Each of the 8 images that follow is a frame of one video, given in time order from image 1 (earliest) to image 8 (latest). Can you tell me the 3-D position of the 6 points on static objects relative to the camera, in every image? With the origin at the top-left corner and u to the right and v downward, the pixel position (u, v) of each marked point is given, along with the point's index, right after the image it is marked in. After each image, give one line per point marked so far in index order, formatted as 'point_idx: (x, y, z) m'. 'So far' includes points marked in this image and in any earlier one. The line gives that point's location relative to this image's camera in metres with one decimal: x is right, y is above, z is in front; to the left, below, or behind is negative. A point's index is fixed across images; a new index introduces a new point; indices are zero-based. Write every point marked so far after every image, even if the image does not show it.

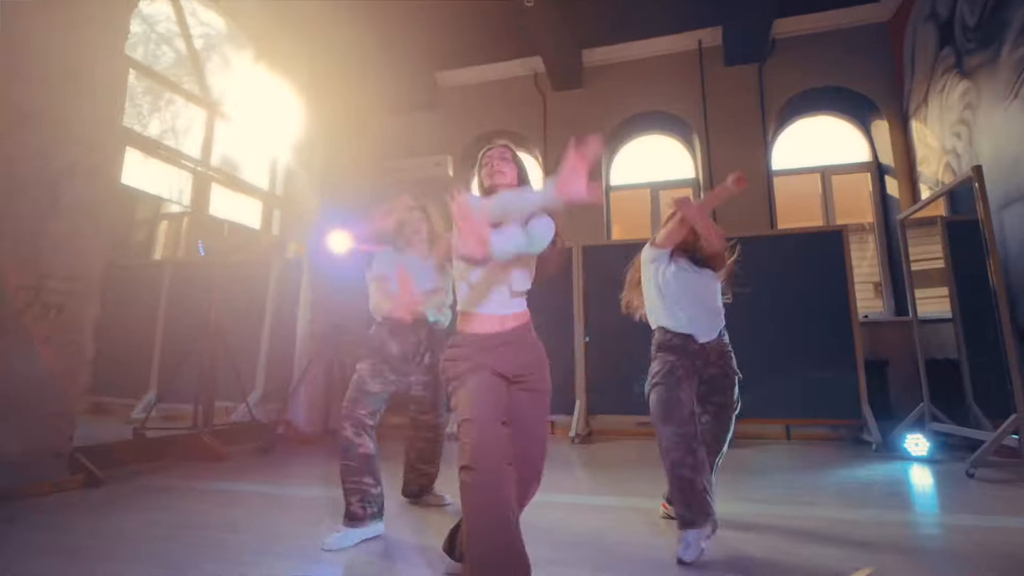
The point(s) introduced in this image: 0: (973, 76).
0: (+3.1, +1.4, +3.6) m
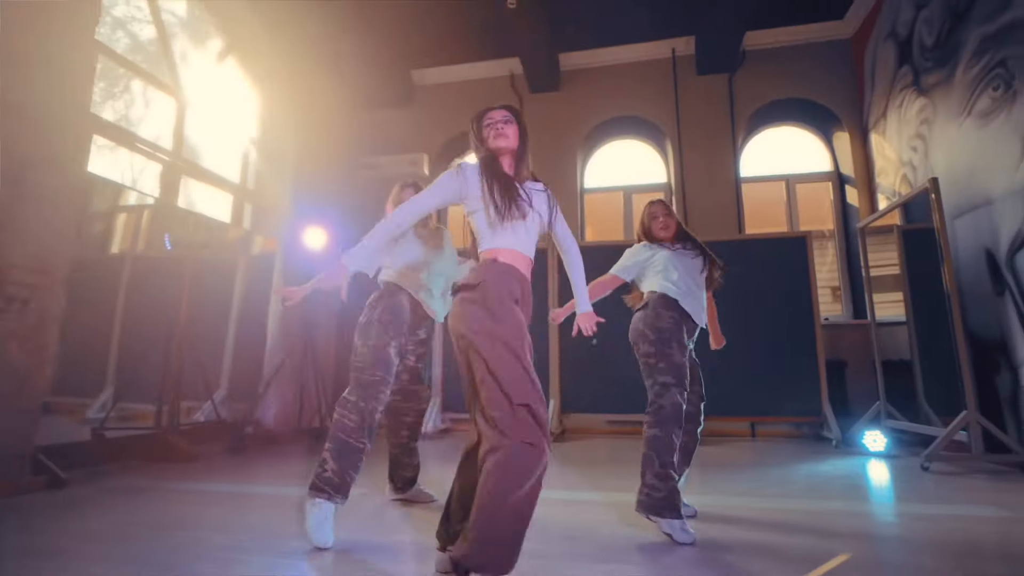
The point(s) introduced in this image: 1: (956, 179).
0: (+3.0, +1.4, +3.8) m
1: (+3.0, +0.7, +3.6) m
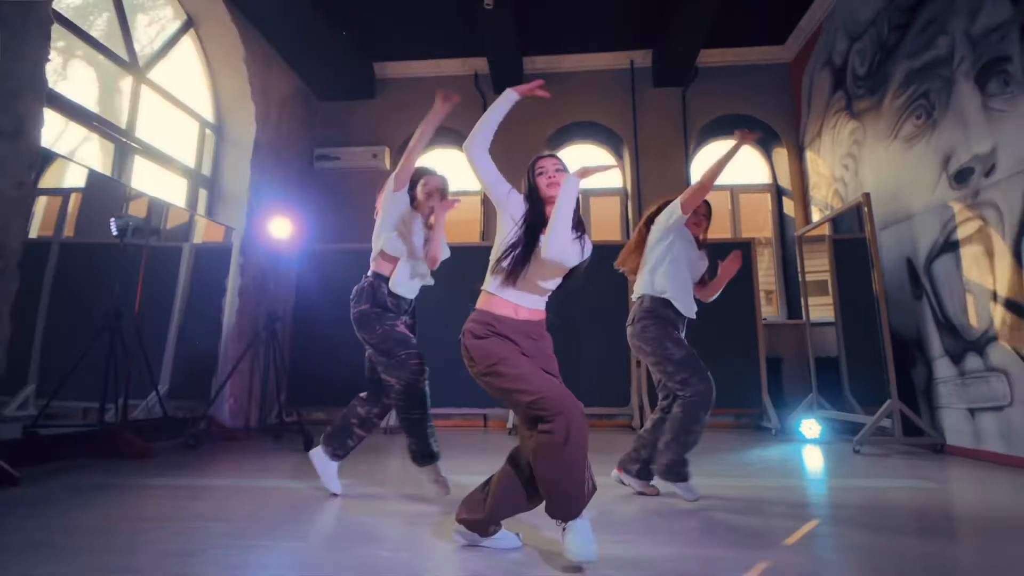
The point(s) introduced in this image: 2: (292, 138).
0: (+2.8, +1.4, +4.3) m
1: (+2.8, +0.7, +4.0) m
2: (-2.2, +1.5, +5.3) m
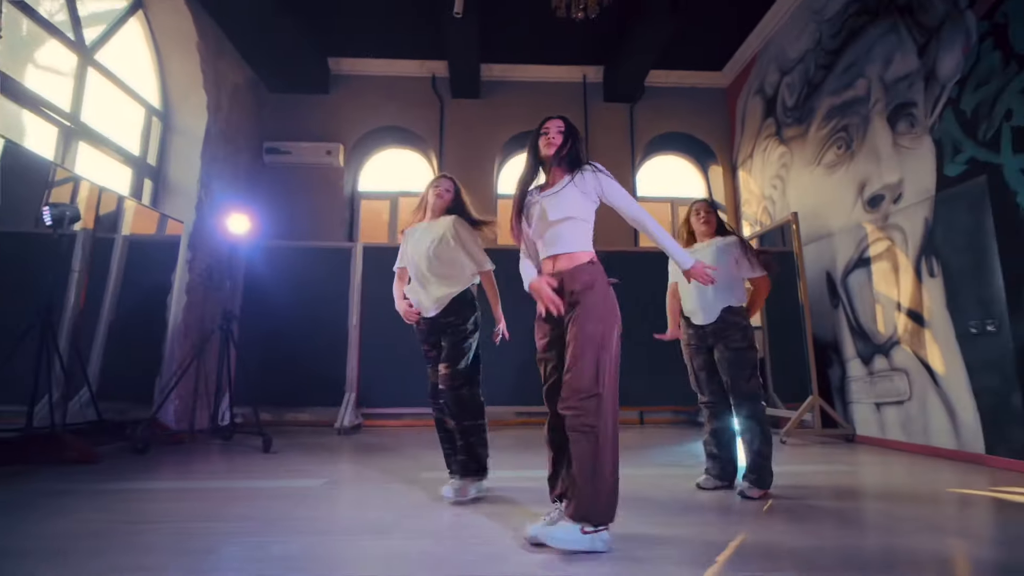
0: (+2.5, +1.3, +4.8) m
1: (+2.5, +0.6, +4.5) m
2: (-2.6, +1.5, +5.1) m
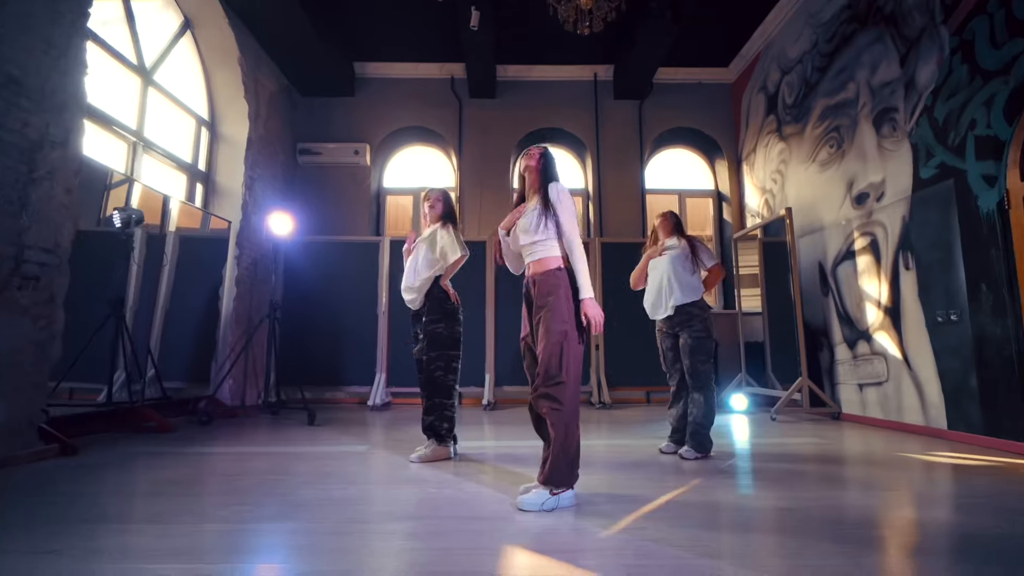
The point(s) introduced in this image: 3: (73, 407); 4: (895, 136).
0: (+2.6, +1.4, +5.1) m
1: (+2.6, +0.7, +4.8) m
2: (-2.5, +1.6, +5.6) m
3: (-2.7, -0.7, +3.2) m
4: (+2.7, +1.1, +3.7) m
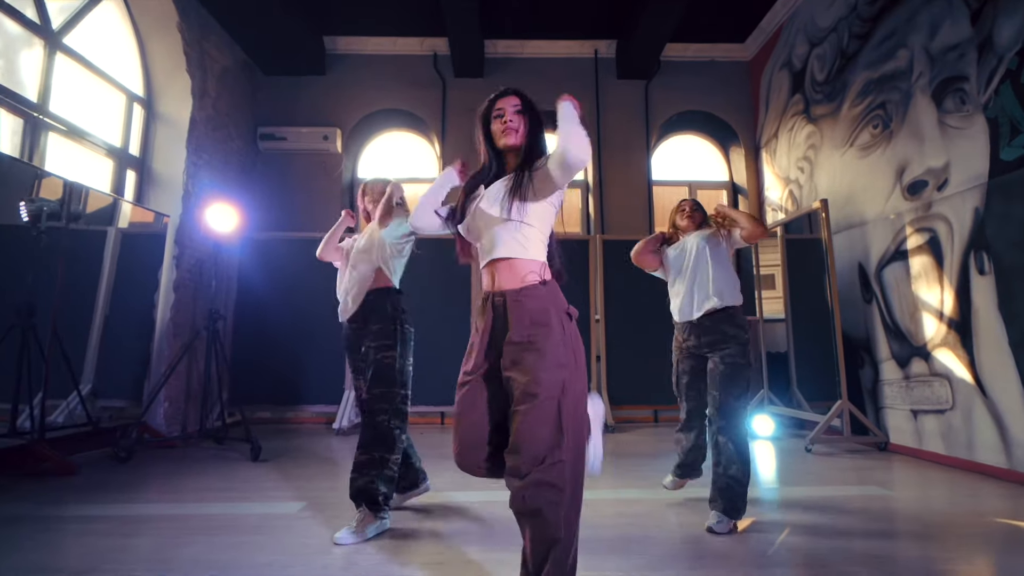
0: (+2.5, +1.4, +4.4) m
1: (+2.5, +0.7, +4.1) m
2: (-2.6, +1.6, +4.9) m
3: (-2.8, -0.8, +2.5) m
4: (+2.6, +1.0, +3.0) m
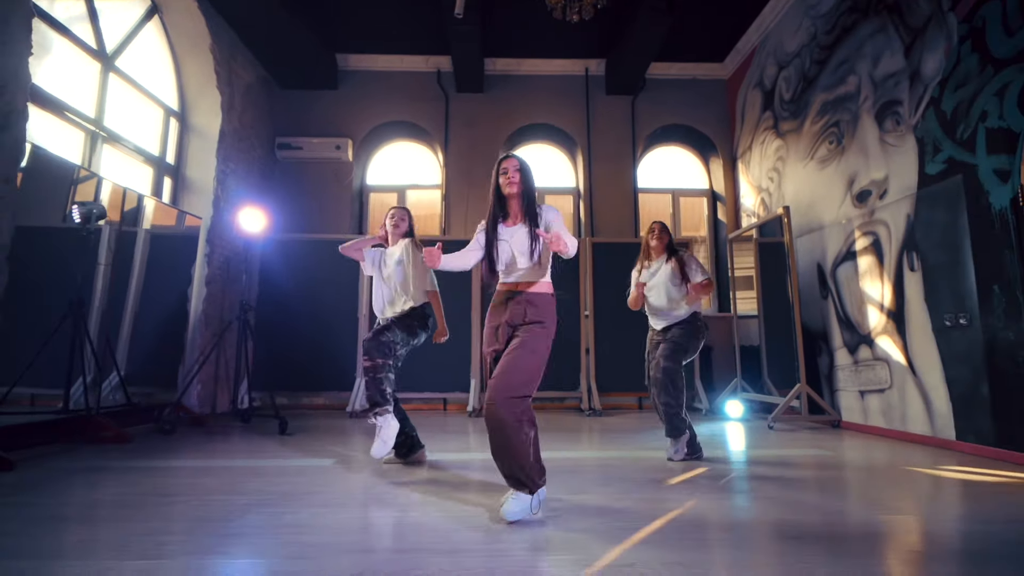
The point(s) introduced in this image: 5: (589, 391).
0: (+2.5, +1.4, +4.9) m
1: (+2.5, +0.7, +4.6) m
2: (-2.6, +1.6, +5.3) m
3: (-2.8, -0.7, +3.0) m
4: (+2.6, +1.0, +3.5) m
5: (+0.8, -1.0, +5.2) m
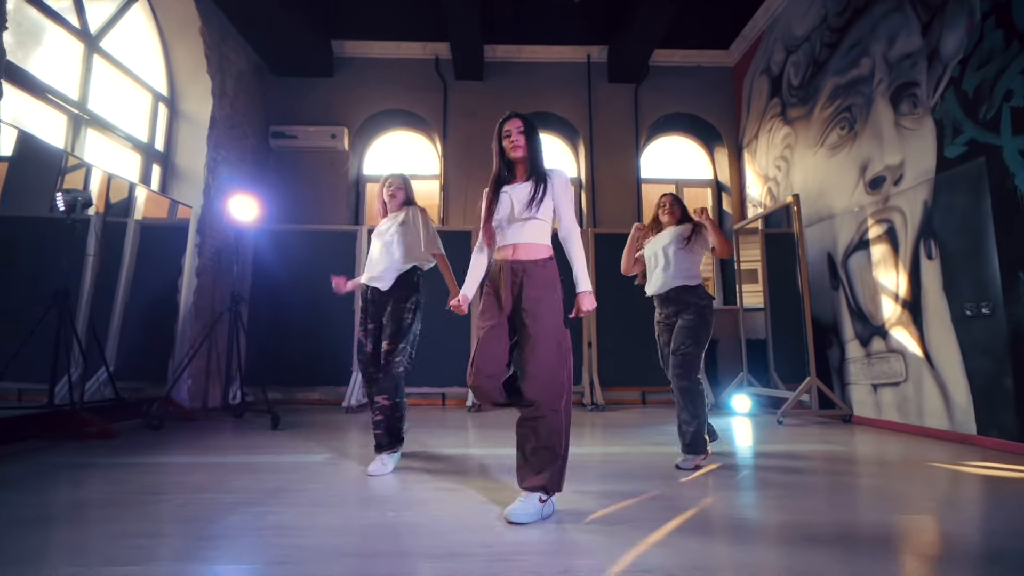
0: (+2.5, +1.5, +4.7) m
1: (+2.5, +0.8, +4.5) m
2: (-2.6, +1.7, +5.2) m
3: (-2.8, -0.7, +2.8) m
4: (+2.6, +1.1, +3.4) m
5: (+0.8, -0.9, +5.0) m
